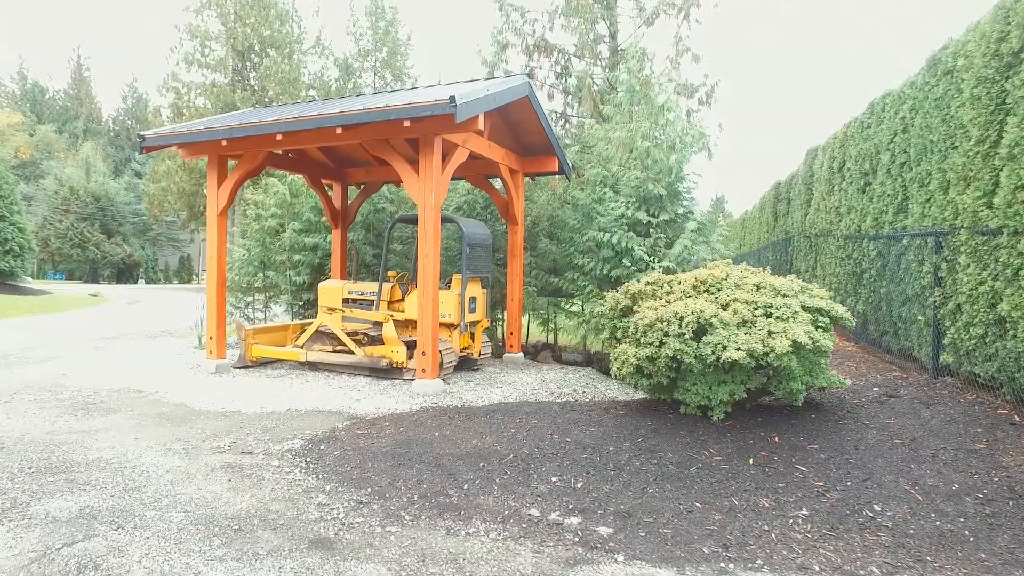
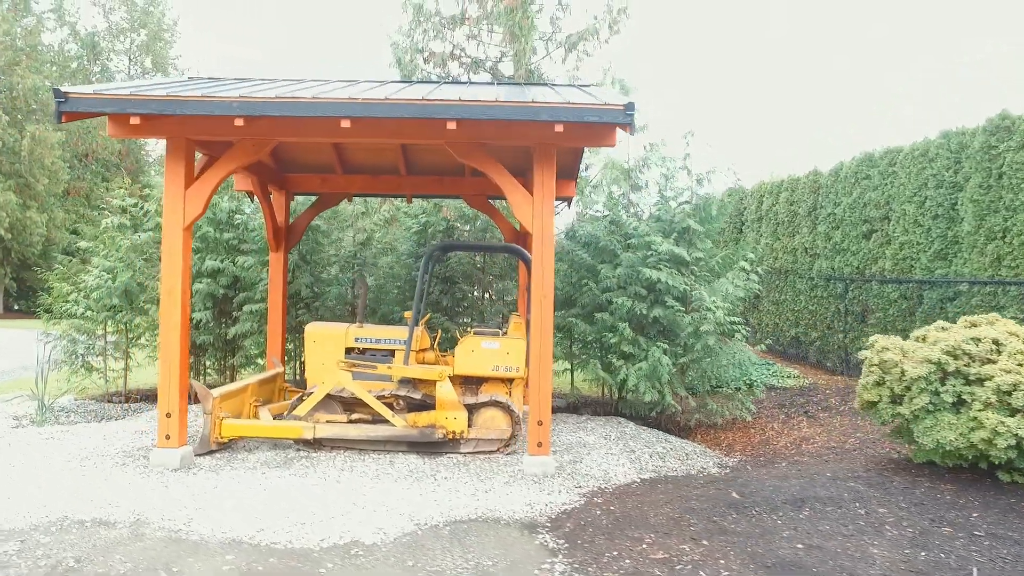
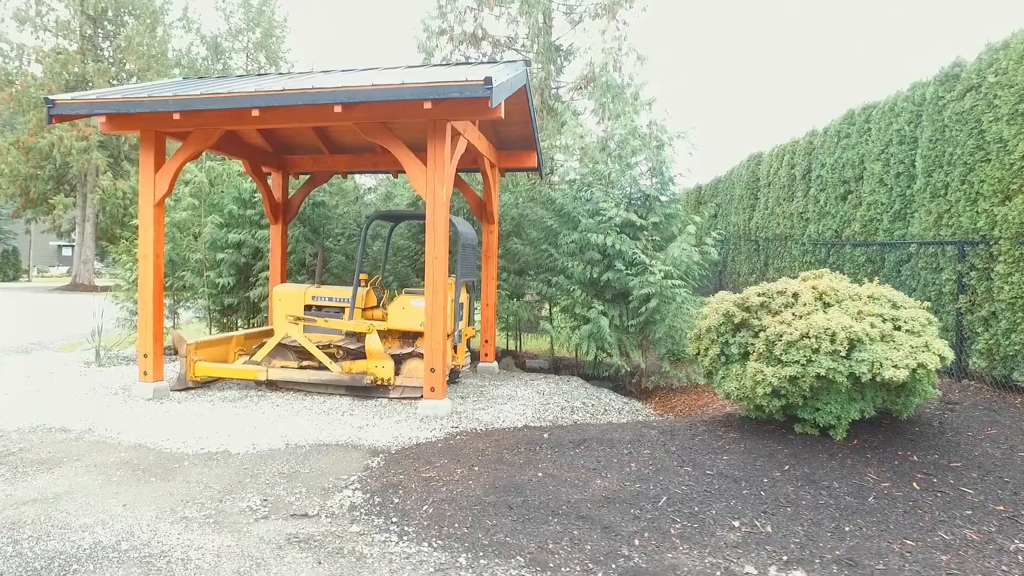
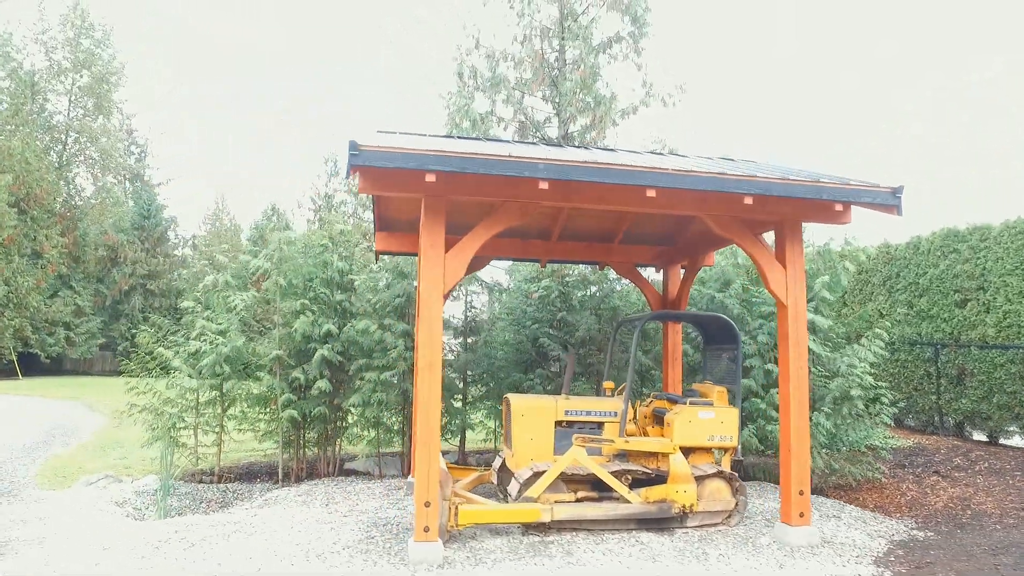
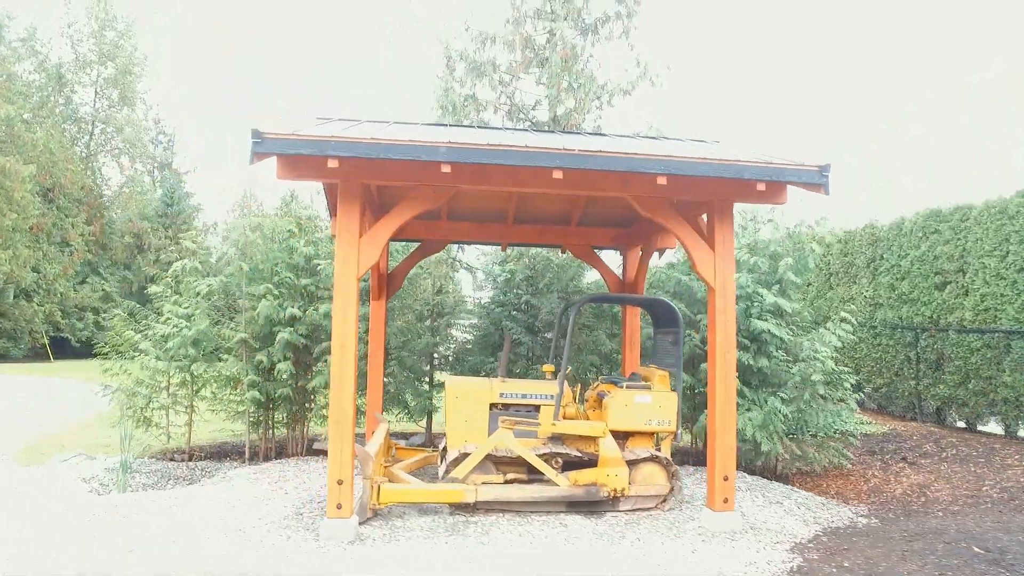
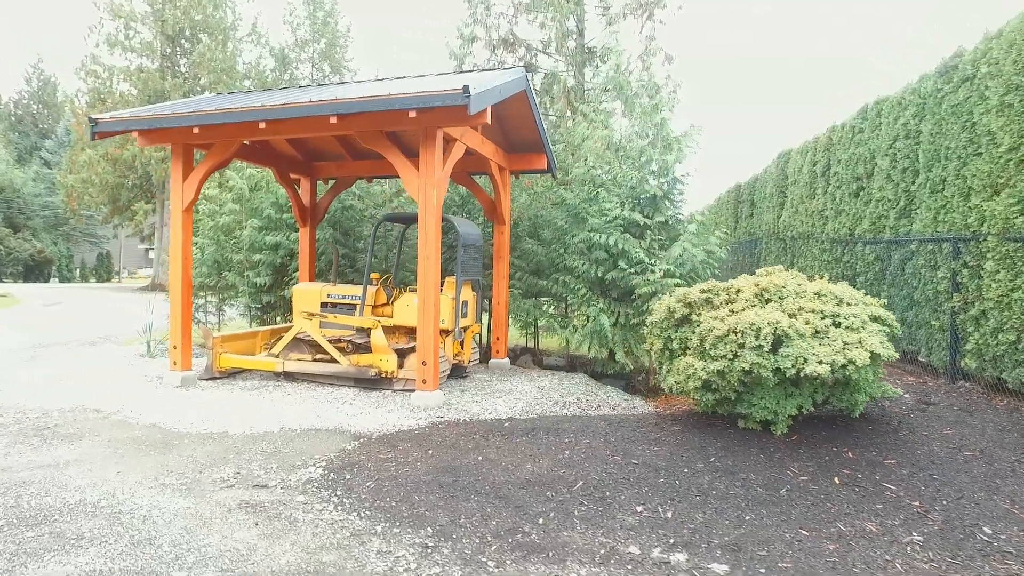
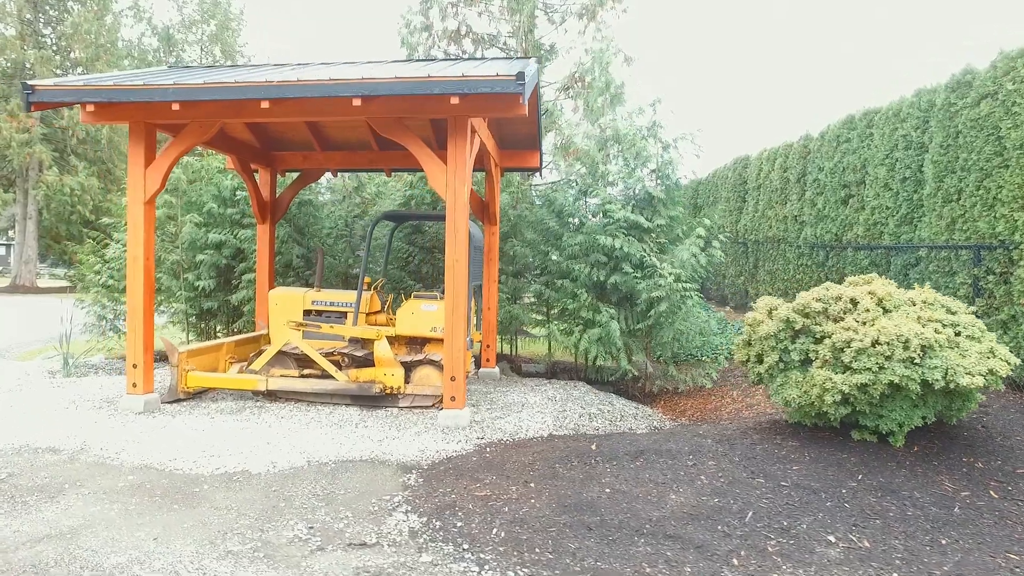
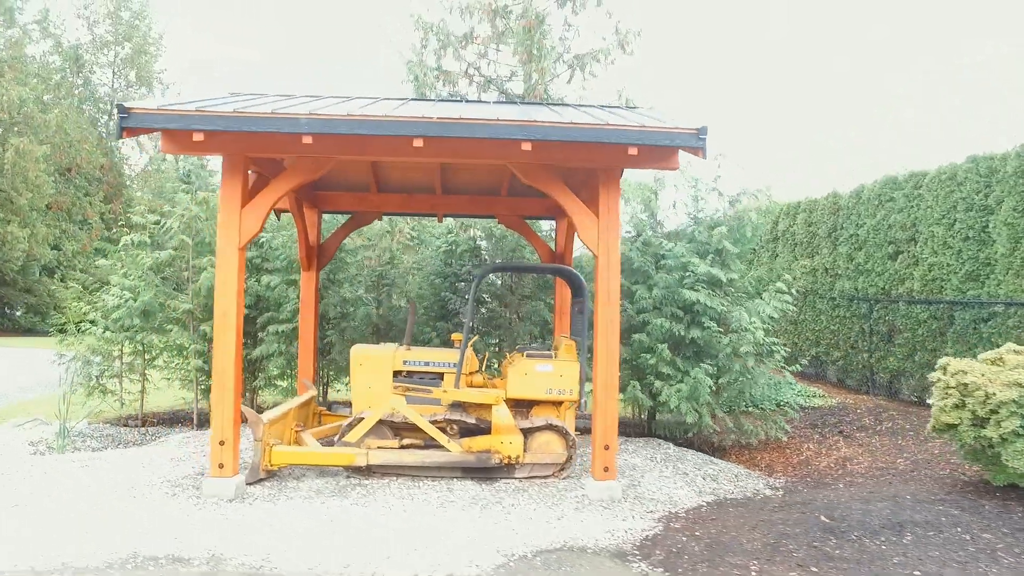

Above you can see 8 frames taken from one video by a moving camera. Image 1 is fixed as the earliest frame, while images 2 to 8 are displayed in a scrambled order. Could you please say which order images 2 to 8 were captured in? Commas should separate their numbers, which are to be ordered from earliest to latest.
6, 3, 7, 2, 8, 5, 4
